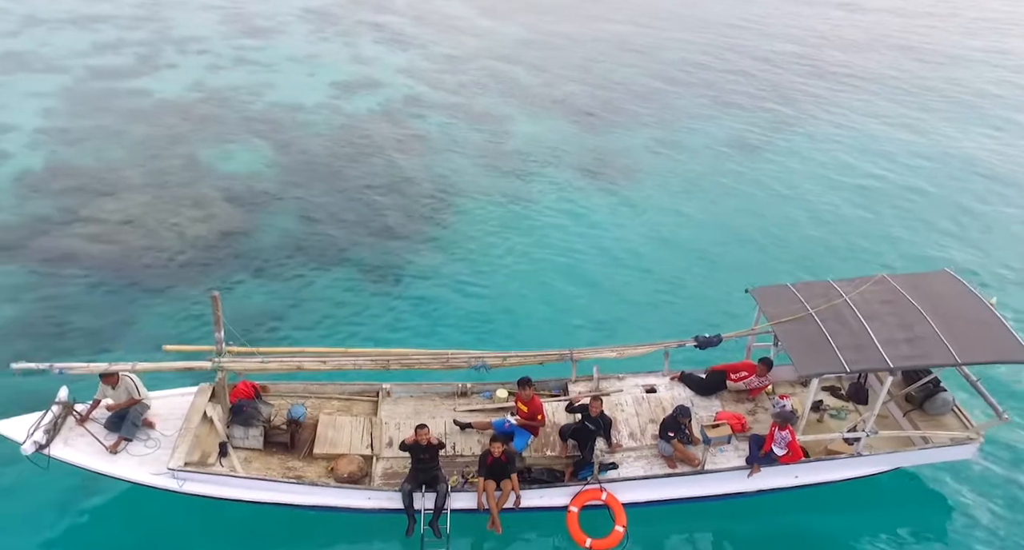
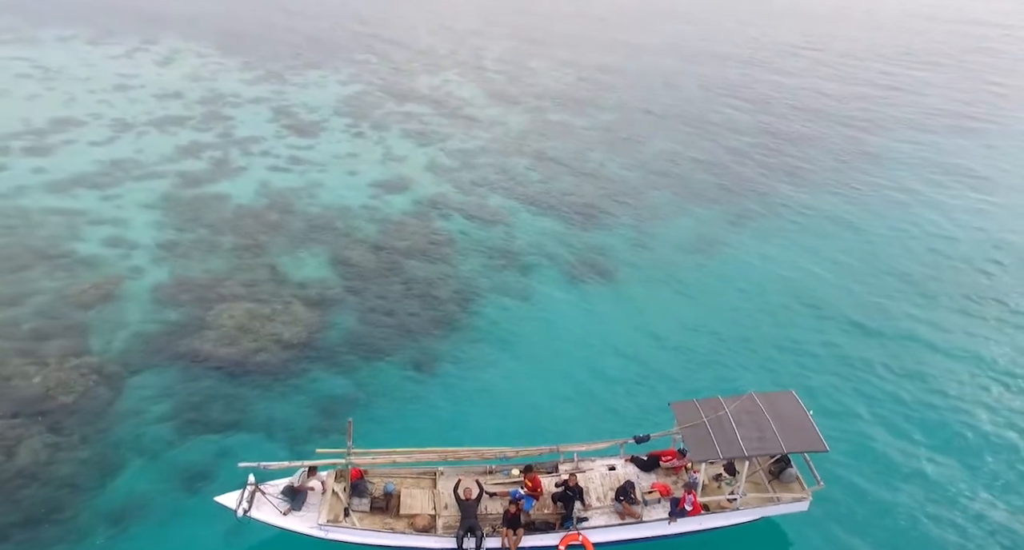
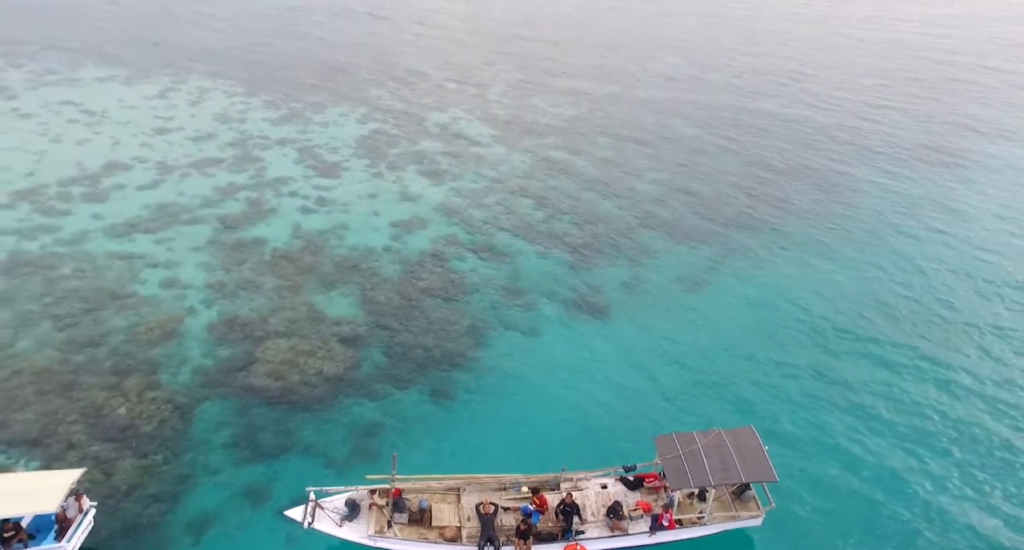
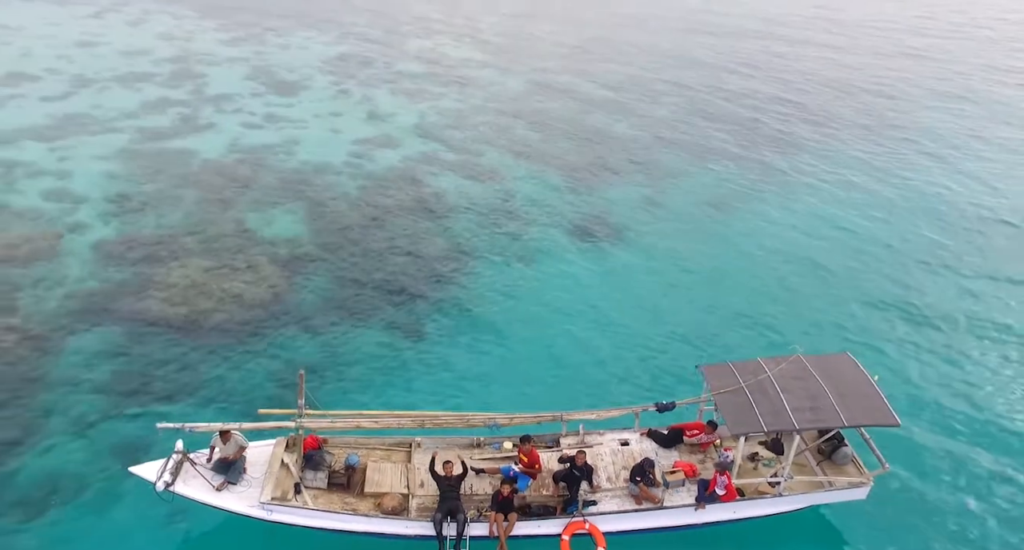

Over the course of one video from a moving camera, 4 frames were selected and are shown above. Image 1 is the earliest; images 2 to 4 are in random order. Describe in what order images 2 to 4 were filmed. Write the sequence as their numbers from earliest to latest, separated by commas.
4, 2, 3
